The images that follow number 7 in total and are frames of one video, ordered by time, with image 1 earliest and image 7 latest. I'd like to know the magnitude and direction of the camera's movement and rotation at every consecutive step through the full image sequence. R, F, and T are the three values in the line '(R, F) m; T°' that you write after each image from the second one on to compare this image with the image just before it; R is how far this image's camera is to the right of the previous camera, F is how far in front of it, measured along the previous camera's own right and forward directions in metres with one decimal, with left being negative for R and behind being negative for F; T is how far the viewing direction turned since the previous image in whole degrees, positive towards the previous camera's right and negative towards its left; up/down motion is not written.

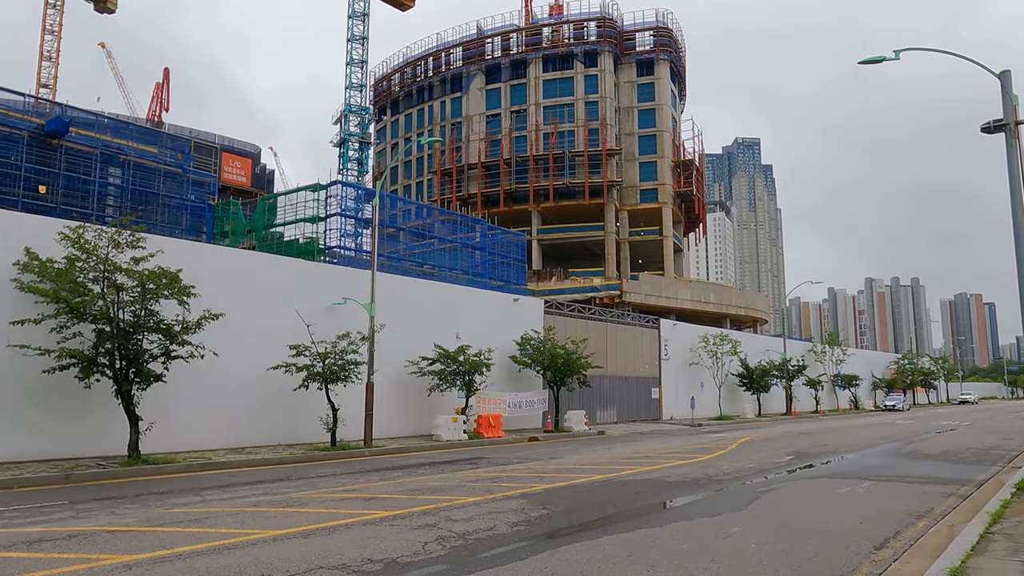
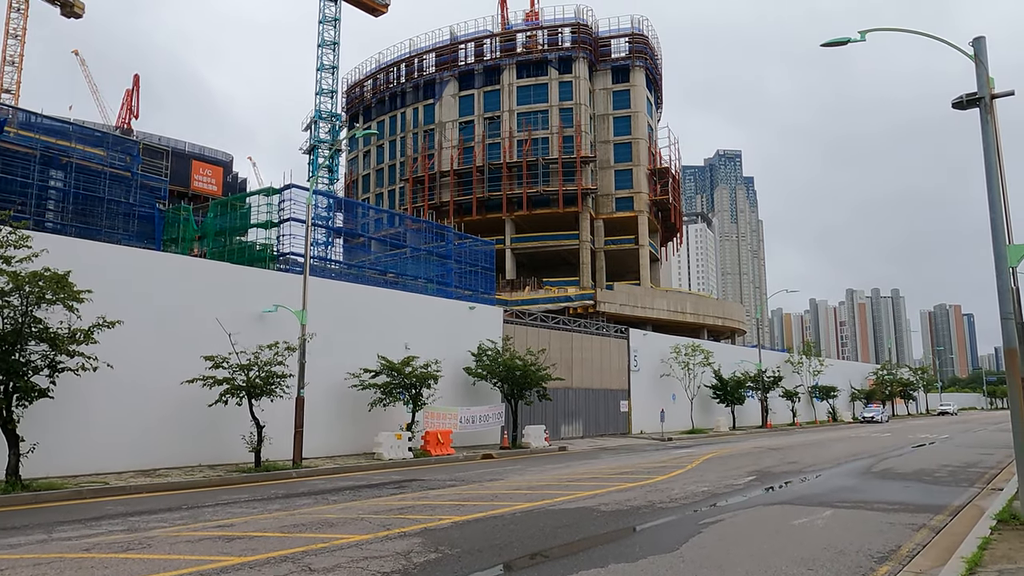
(+1.1, +1.7) m; +1°
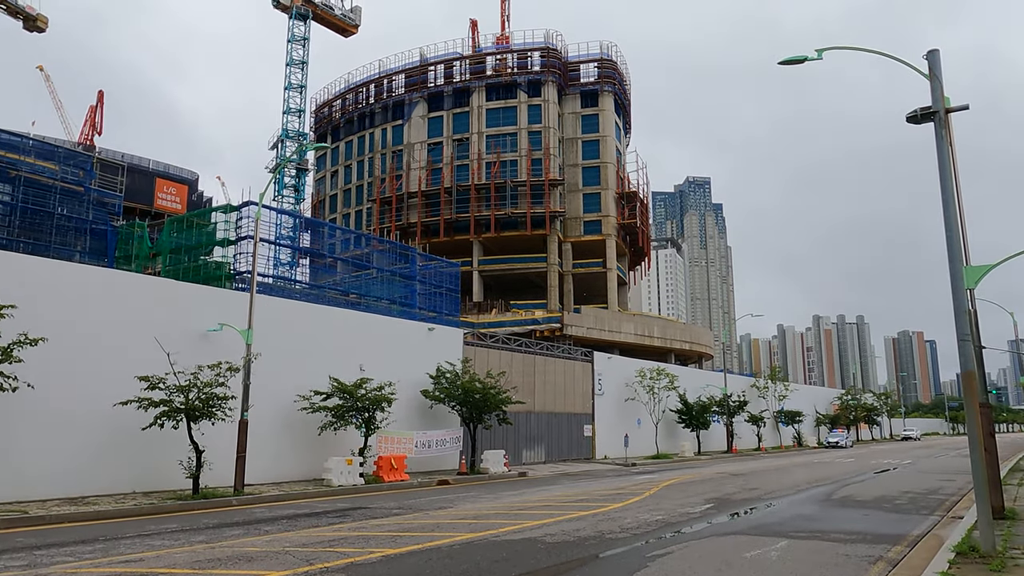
(+0.4, +0.6) m; +2°
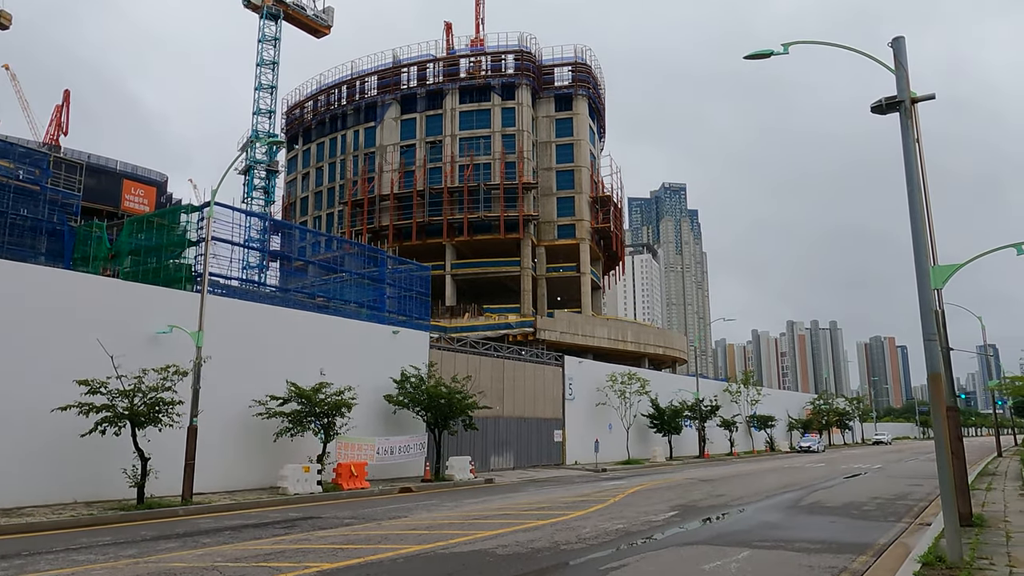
(+0.4, +0.6) m; +2°
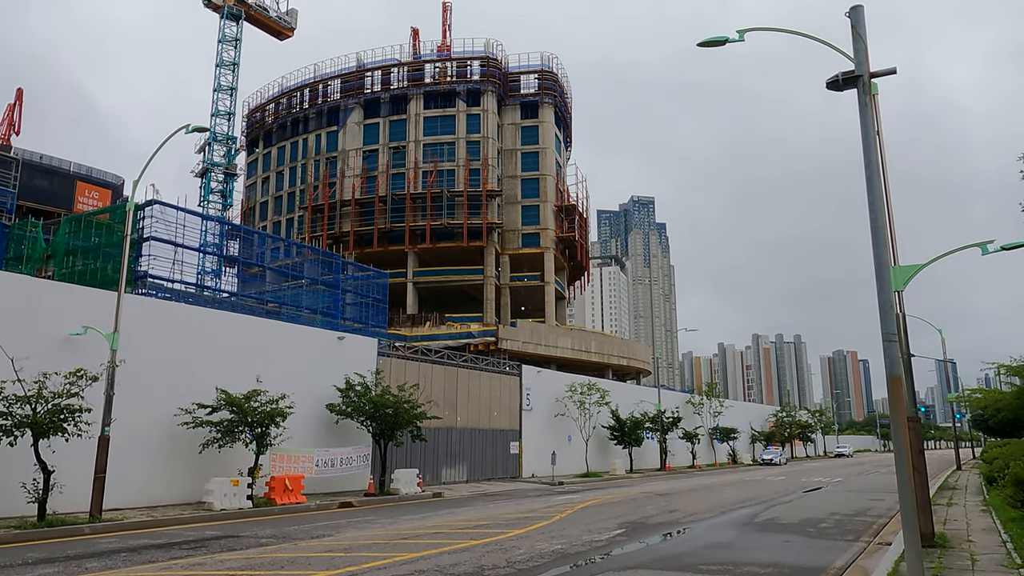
(+0.6, +1.1) m; +2°
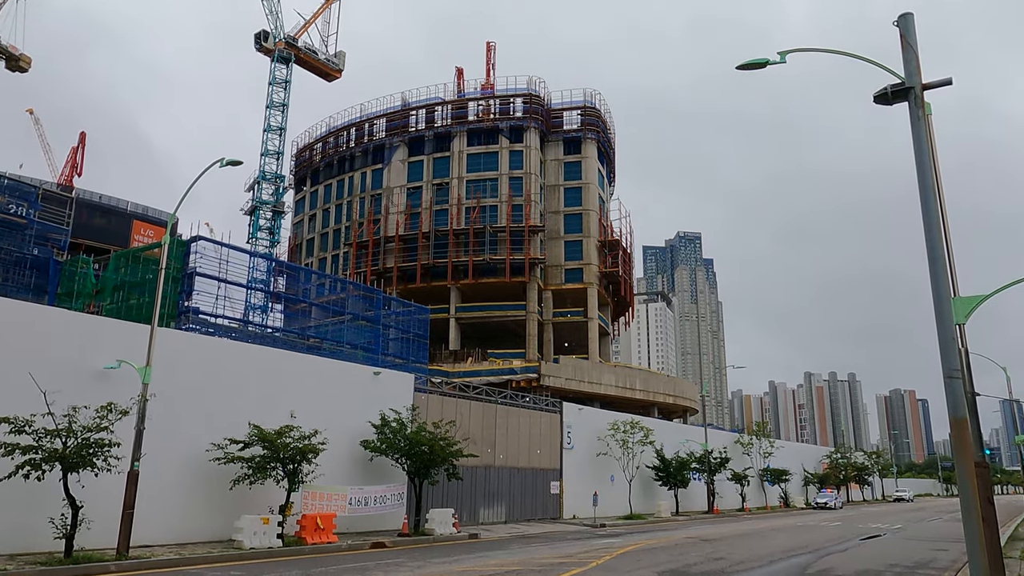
(+0.2, +0.5) m; -3°
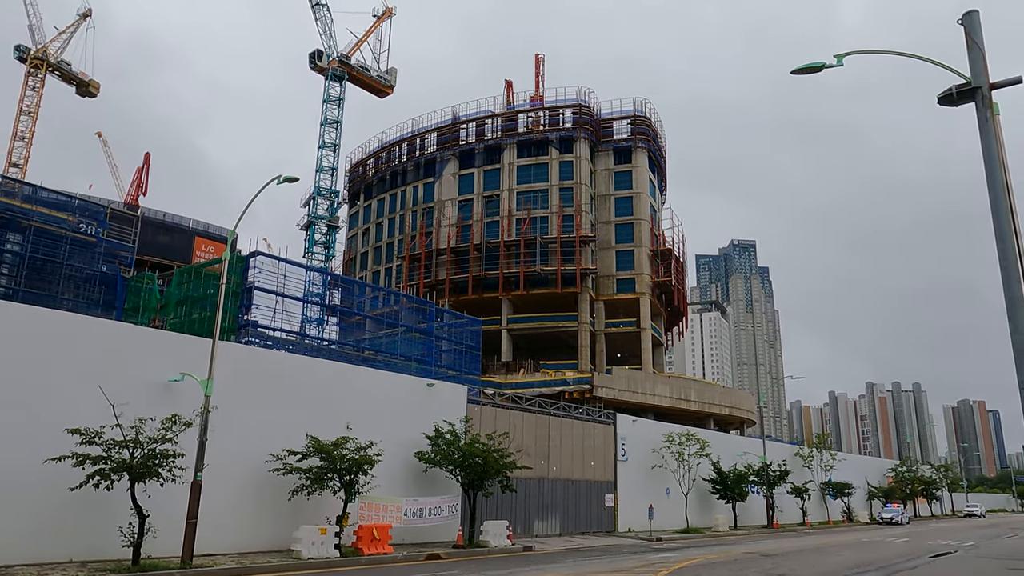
(0.0, 0.0) m; -4°
